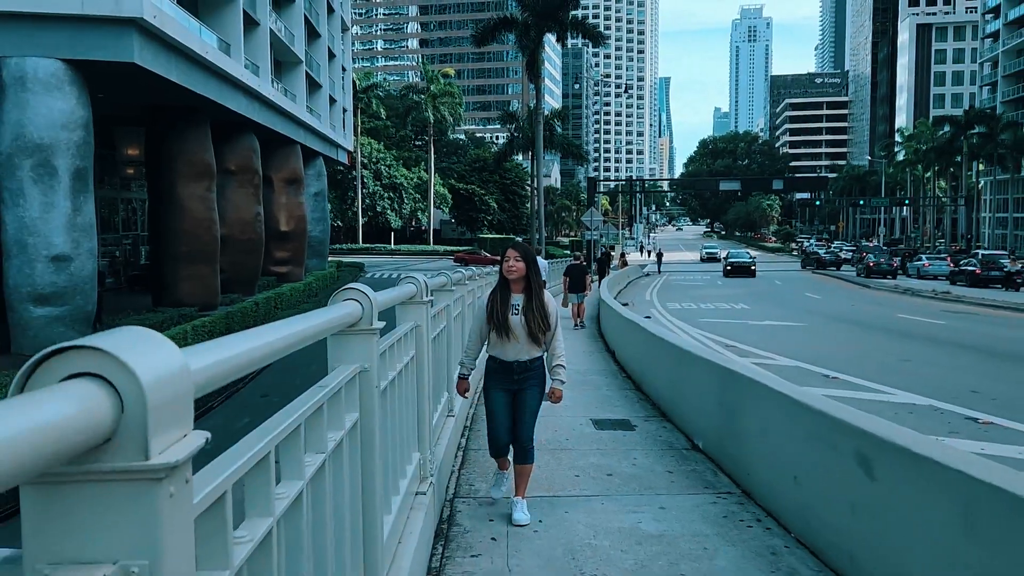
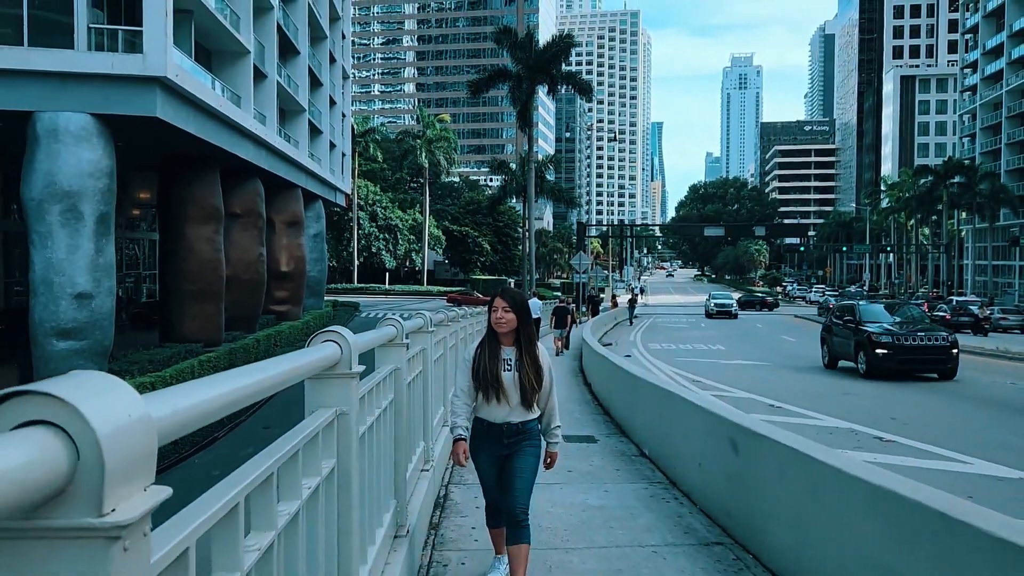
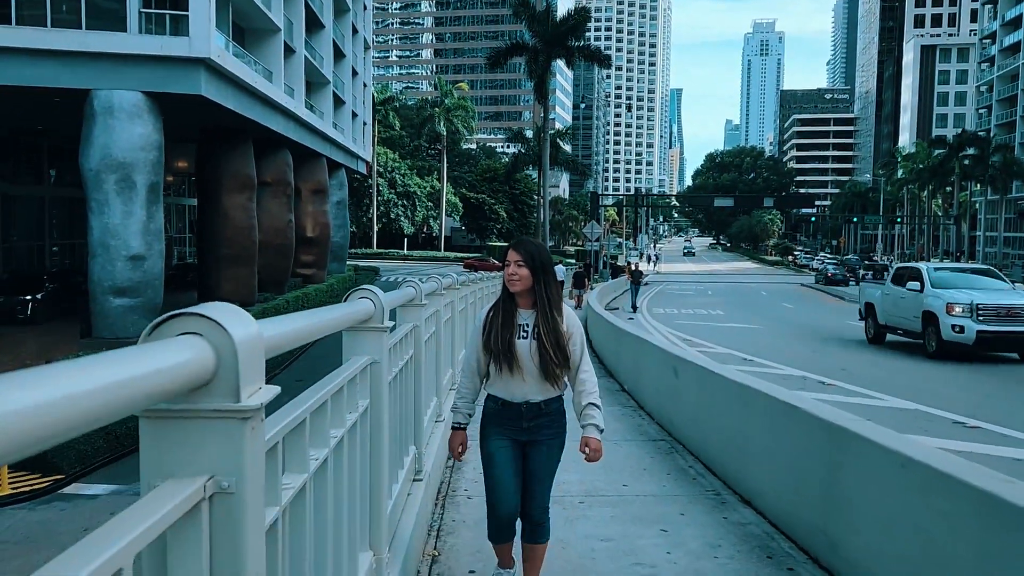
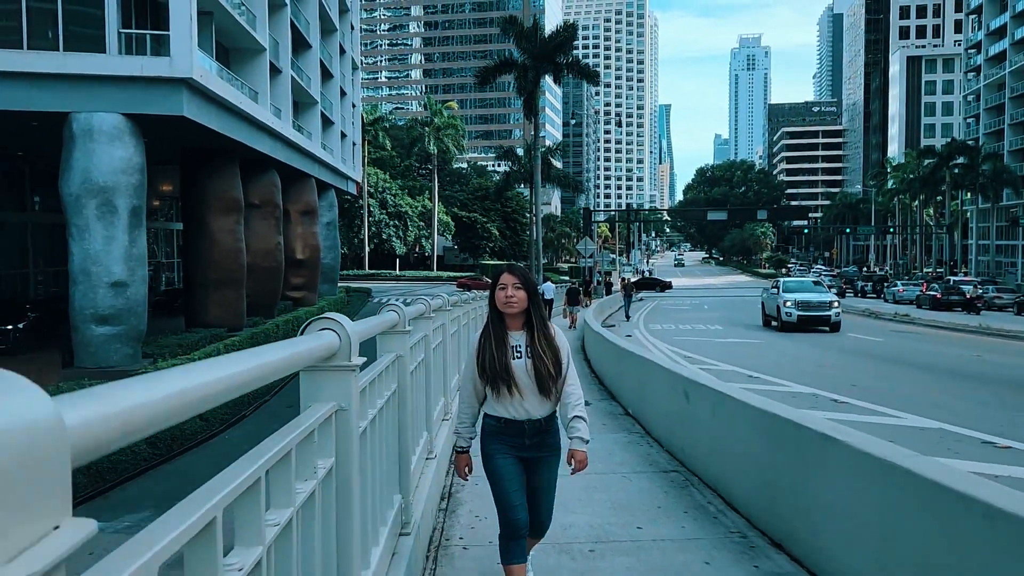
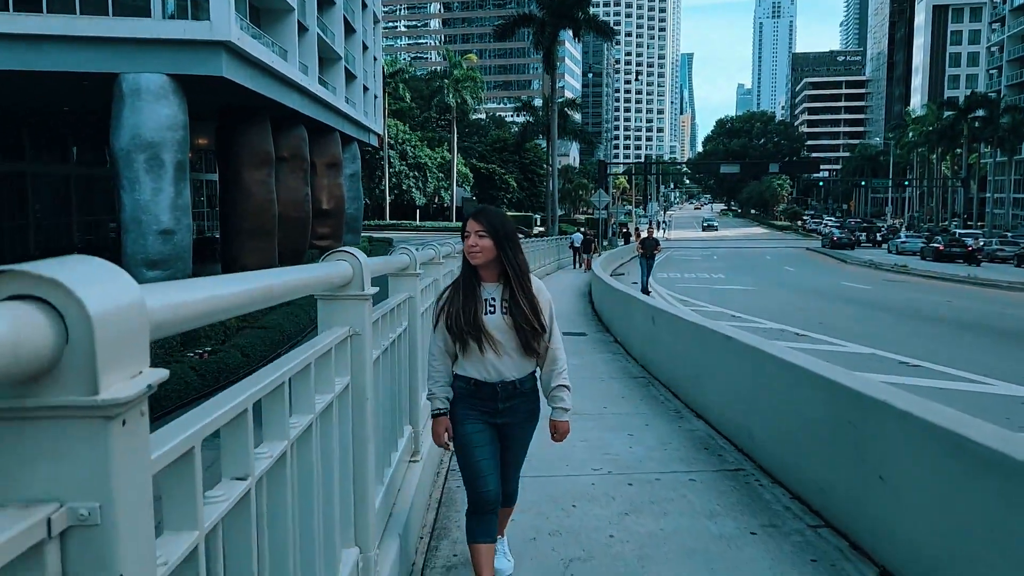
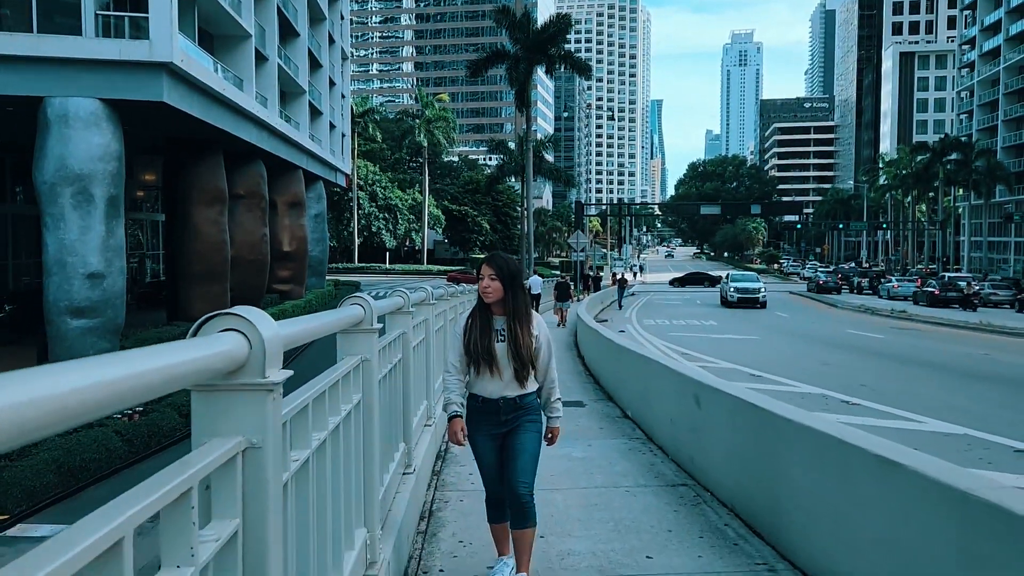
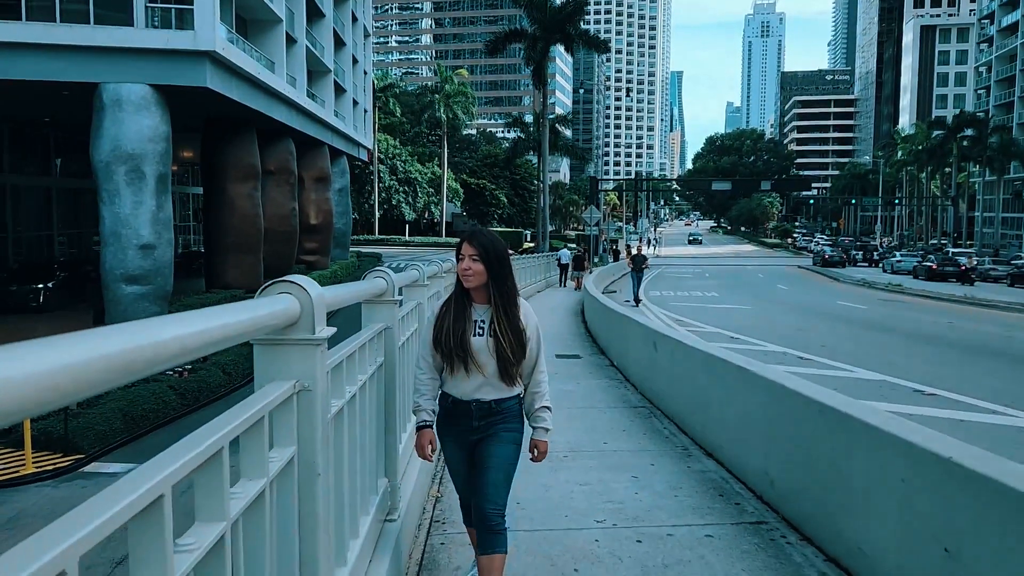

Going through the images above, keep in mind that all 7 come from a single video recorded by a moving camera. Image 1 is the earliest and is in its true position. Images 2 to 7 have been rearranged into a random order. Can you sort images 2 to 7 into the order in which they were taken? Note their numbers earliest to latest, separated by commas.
2, 6, 4, 3, 7, 5
